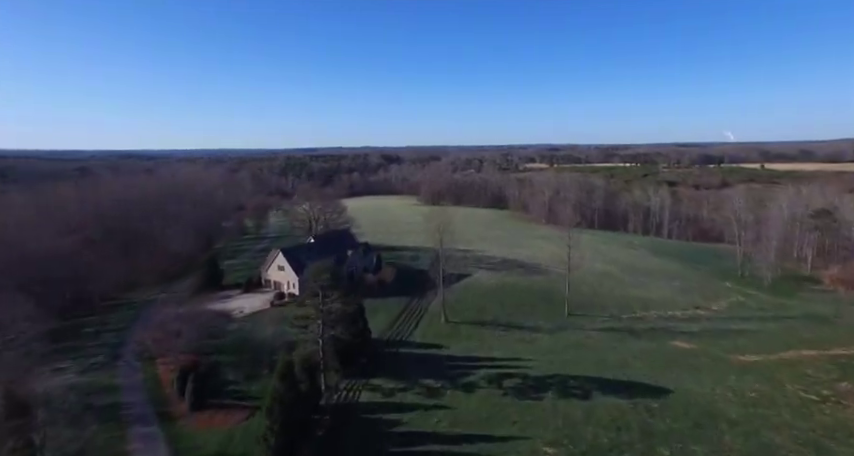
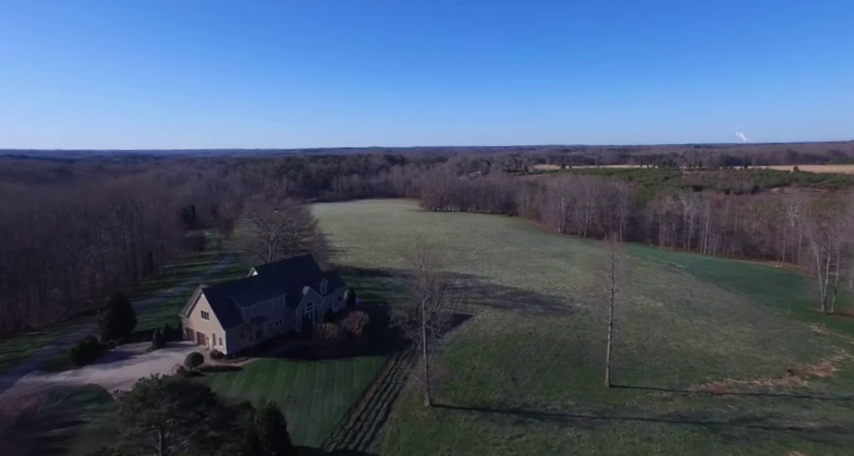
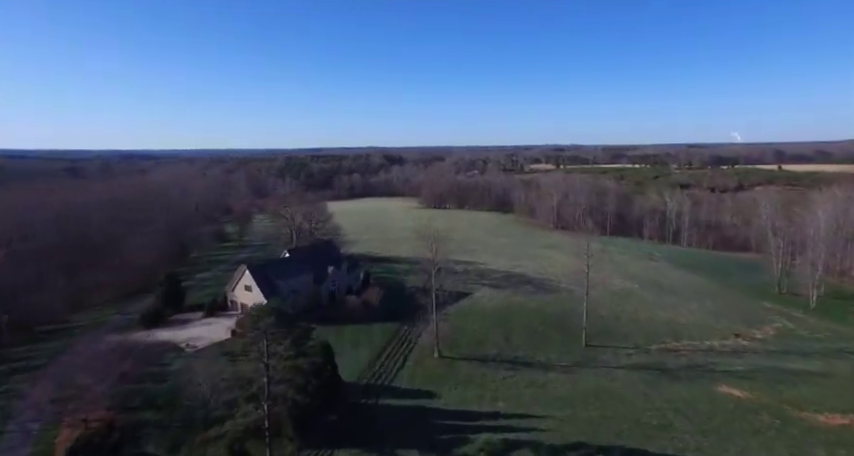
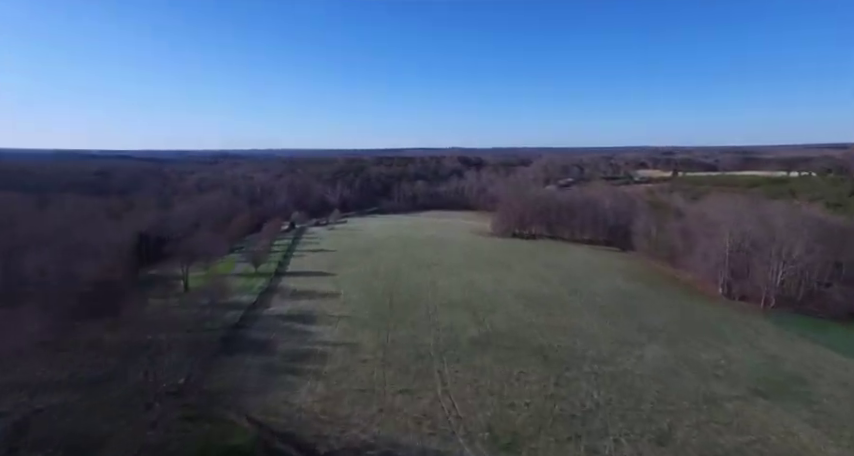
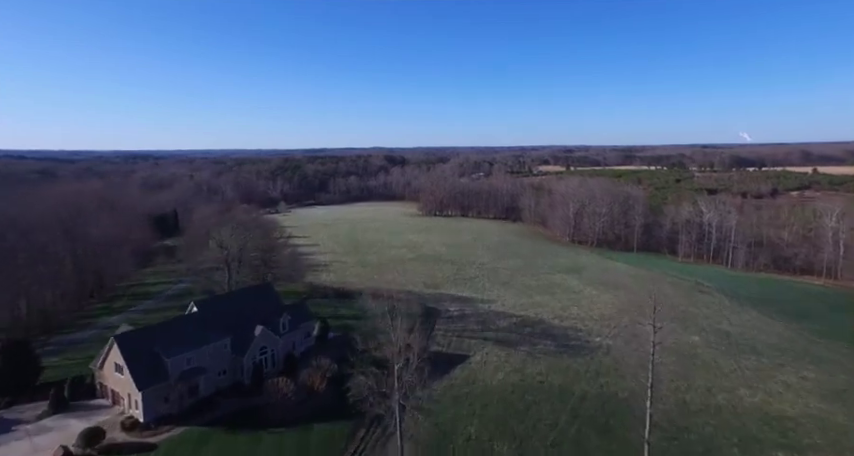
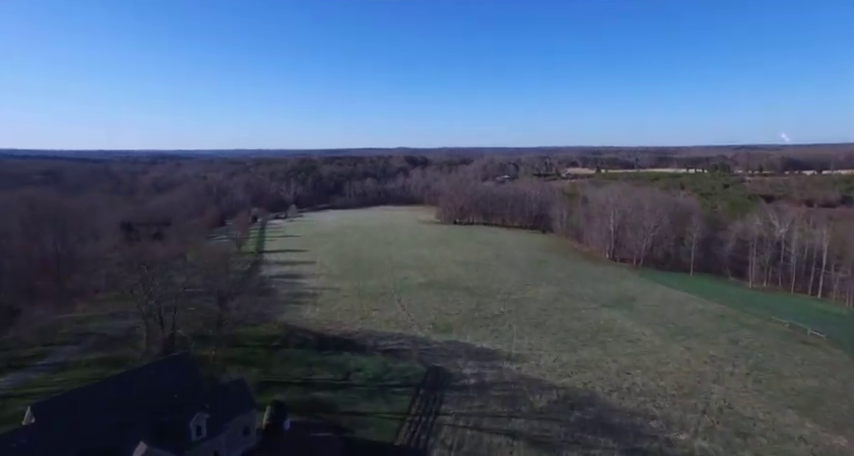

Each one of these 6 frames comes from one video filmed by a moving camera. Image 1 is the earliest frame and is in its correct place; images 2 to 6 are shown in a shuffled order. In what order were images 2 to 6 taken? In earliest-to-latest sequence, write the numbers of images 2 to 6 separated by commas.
3, 2, 5, 6, 4
